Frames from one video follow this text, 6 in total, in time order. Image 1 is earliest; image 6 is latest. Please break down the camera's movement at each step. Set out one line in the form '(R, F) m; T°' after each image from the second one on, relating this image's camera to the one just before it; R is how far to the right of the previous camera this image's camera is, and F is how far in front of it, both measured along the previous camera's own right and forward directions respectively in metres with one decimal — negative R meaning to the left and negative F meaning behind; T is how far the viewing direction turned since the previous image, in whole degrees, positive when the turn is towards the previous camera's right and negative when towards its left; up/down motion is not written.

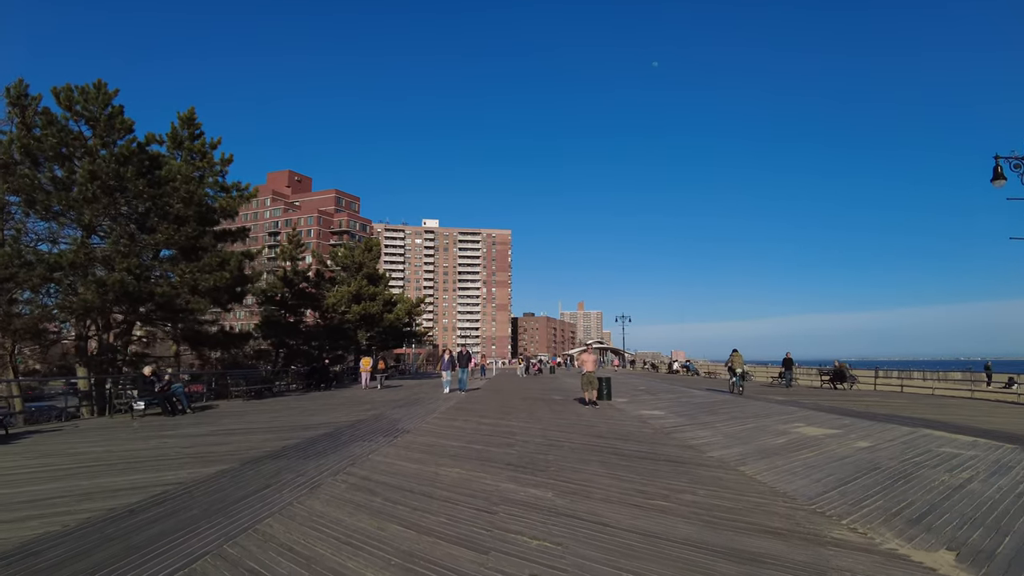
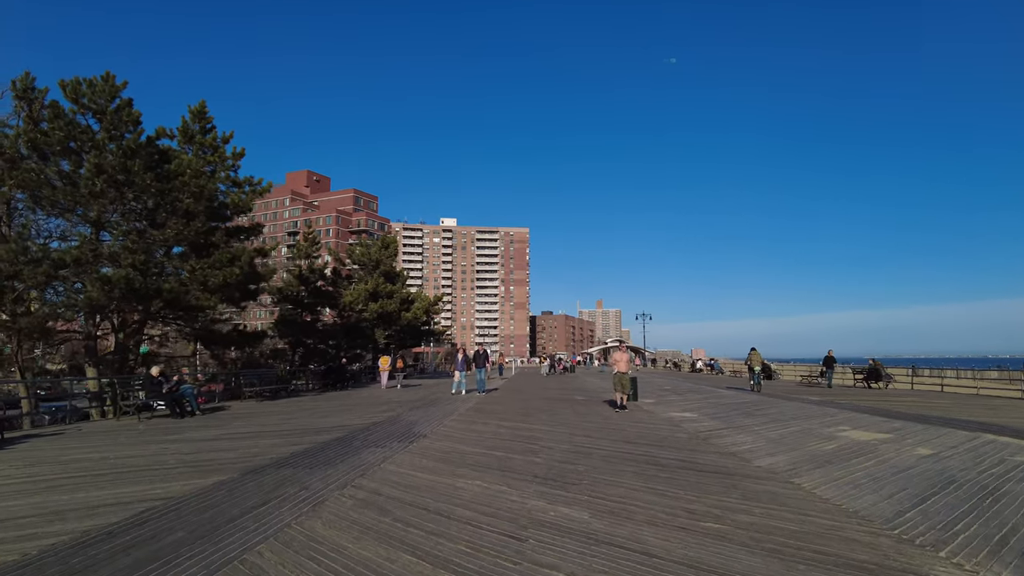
(-0.1, +0.8) m; -2°
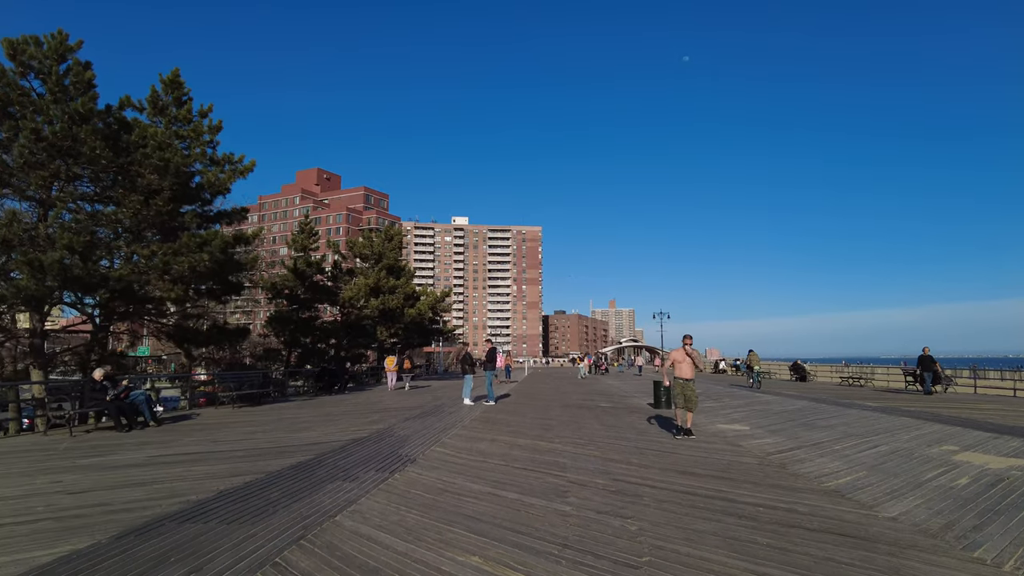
(0.0, +2.6) m; -1°
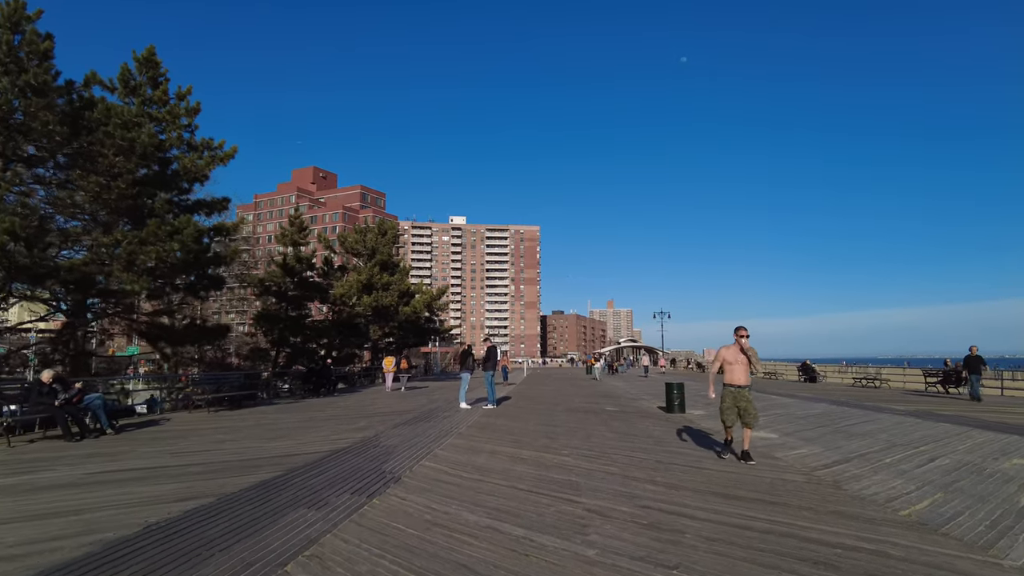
(-0.1, +1.4) m; 0°
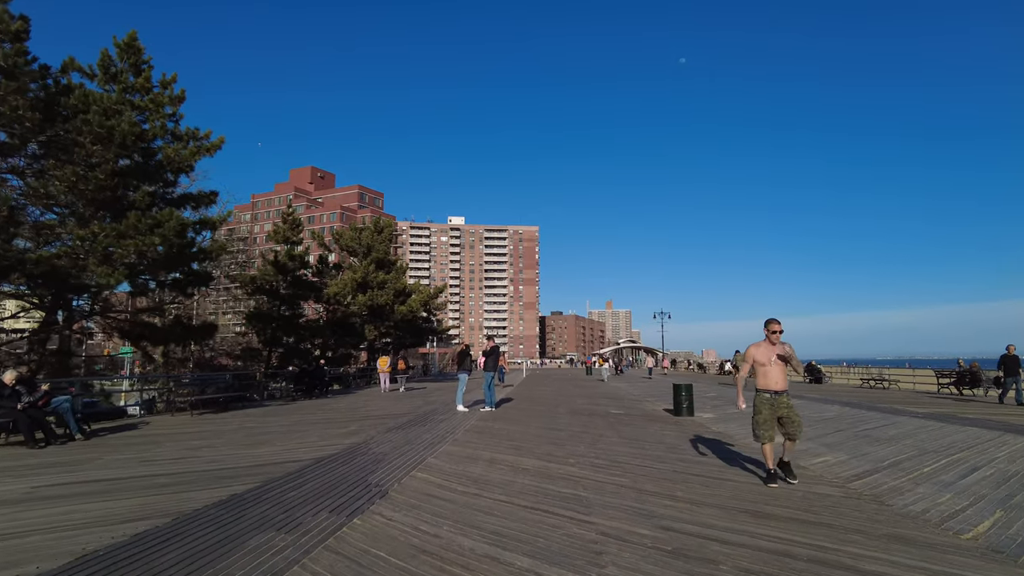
(0.0, +0.8) m; 0°
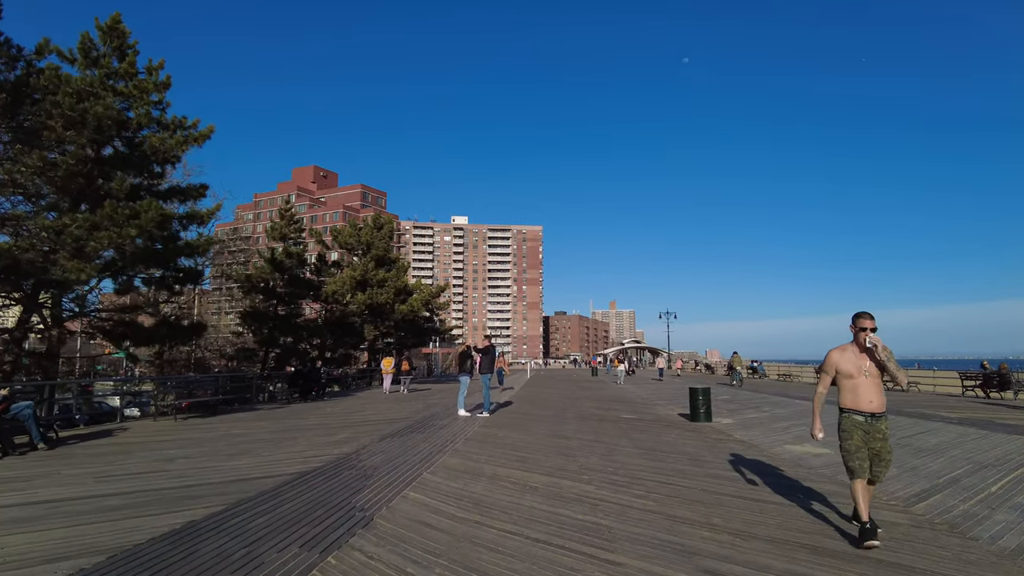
(0.0, +1.0) m; 0°
